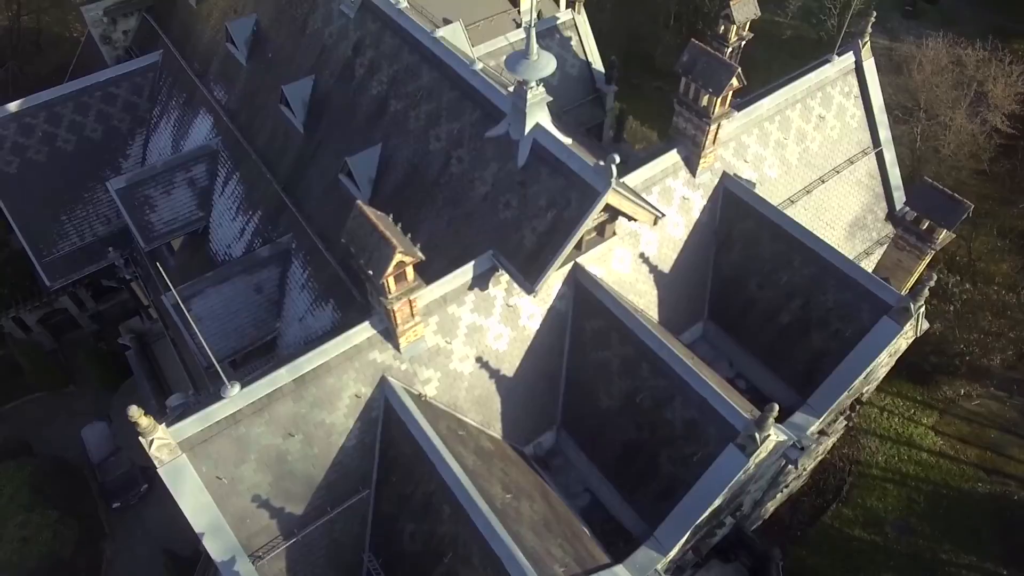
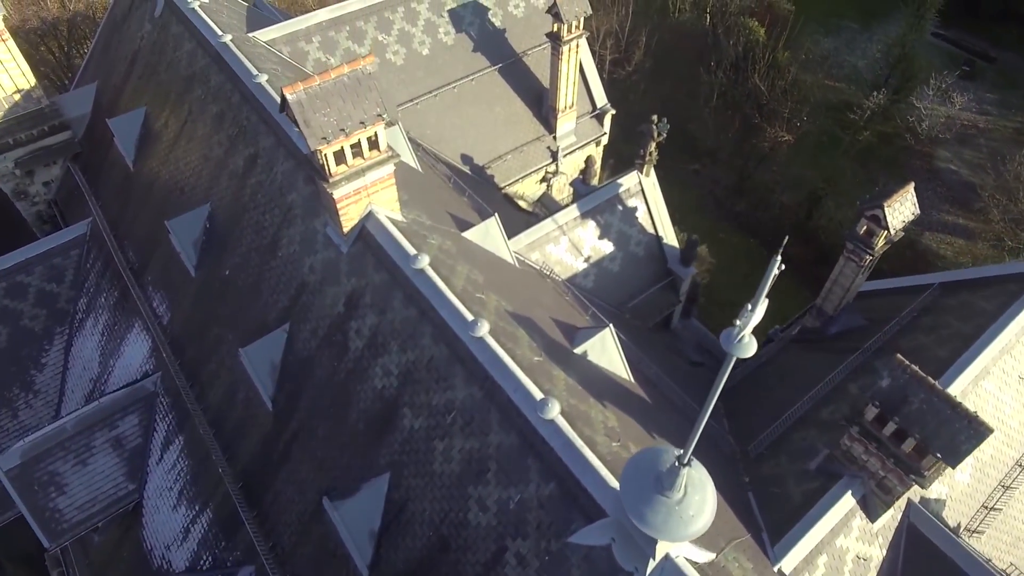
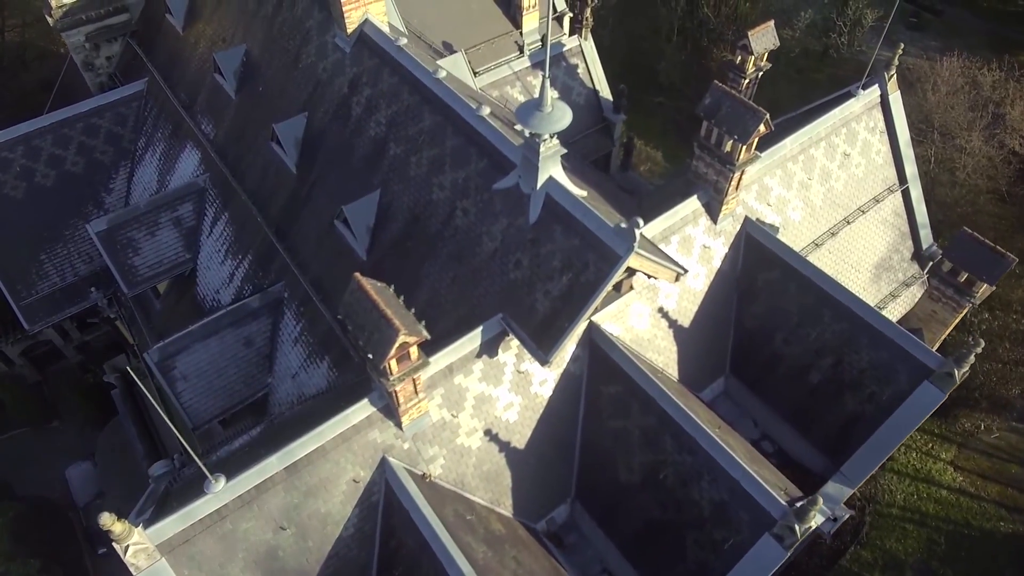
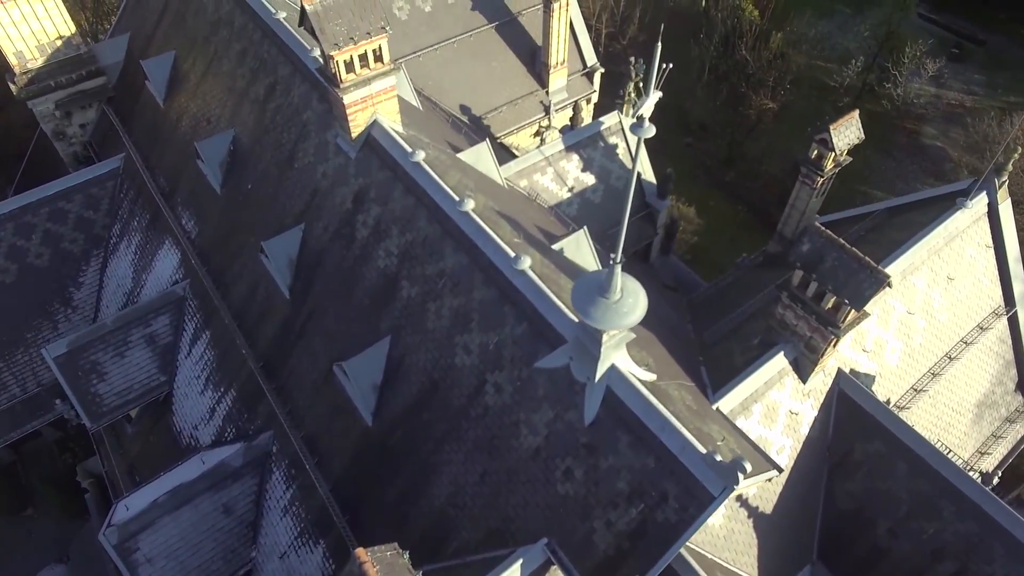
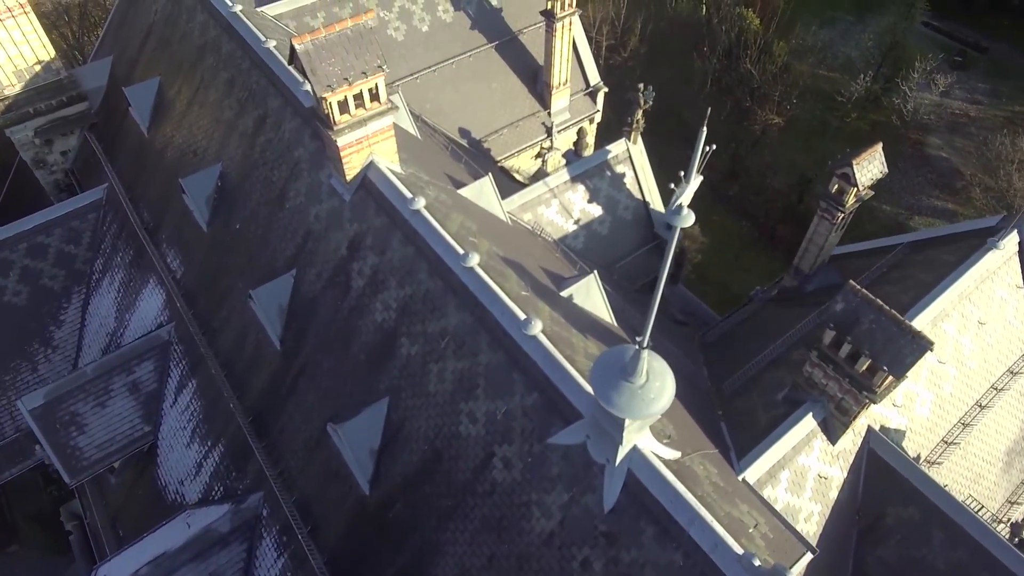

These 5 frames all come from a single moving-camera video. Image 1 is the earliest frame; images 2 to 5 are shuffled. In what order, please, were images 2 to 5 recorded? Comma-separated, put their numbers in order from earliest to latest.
3, 4, 5, 2
